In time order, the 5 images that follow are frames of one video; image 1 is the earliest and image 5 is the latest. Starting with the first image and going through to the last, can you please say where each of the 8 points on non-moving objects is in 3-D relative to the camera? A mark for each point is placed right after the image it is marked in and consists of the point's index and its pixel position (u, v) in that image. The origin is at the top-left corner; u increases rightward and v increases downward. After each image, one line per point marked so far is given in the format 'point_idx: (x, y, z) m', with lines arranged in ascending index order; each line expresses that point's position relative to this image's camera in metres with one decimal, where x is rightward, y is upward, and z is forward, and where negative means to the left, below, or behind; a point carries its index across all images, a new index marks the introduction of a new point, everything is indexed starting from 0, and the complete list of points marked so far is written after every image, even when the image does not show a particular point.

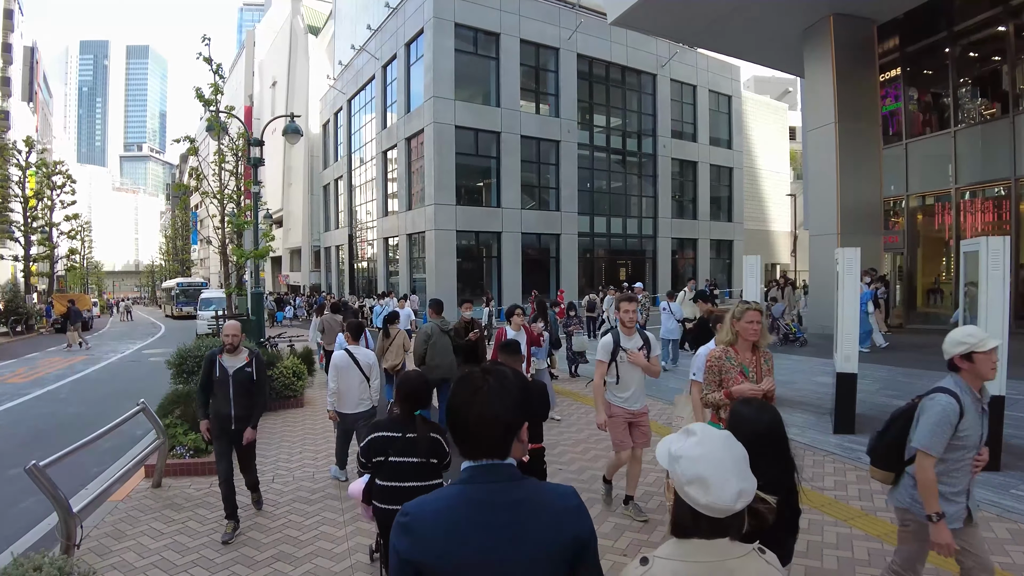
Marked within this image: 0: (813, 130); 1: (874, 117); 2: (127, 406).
0: (+7.4, +3.9, +13.6) m
1: (+8.7, +4.1, +13.2) m
2: (-5.8, -1.8, +8.3) m
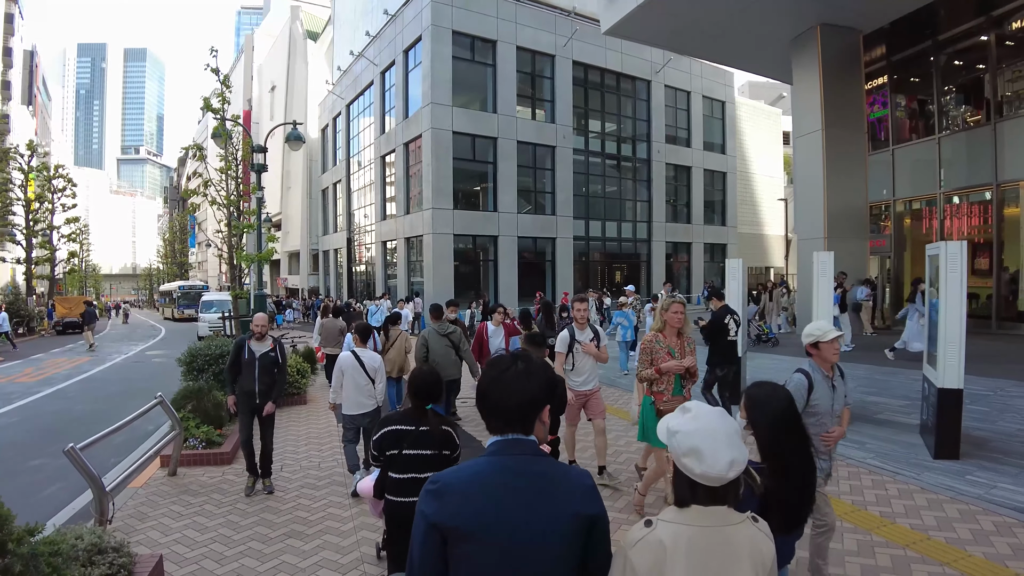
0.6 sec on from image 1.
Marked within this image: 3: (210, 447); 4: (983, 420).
0: (+7.3, +3.9, +13.9) m
1: (+8.6, +4.1, +13.6) m
2: (-5.9, -1.8, +8.6) m
3: (-2.9, -1.5, +5.3) m
4: (+5.0, -1.4, +5.8) m
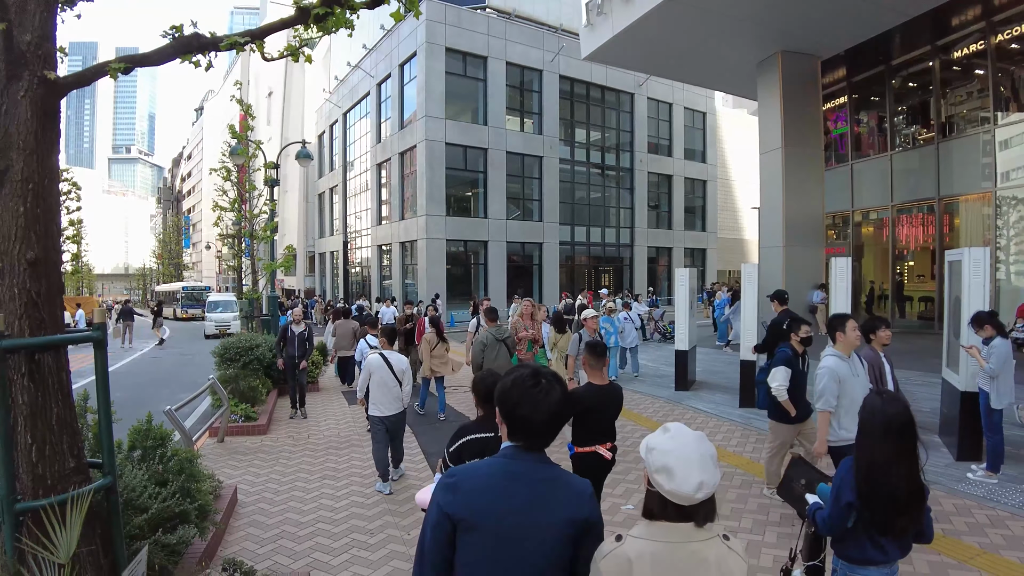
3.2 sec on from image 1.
0: (+6.9, +3.8, +15.3) m
1: (+8.2, +4.0, +14.9) m
2: (-6.1, -1.9, +9.7) m
3: (-3.1, -1.6, +6.5) m
4: (+4.8, -1.5, +7.1) m
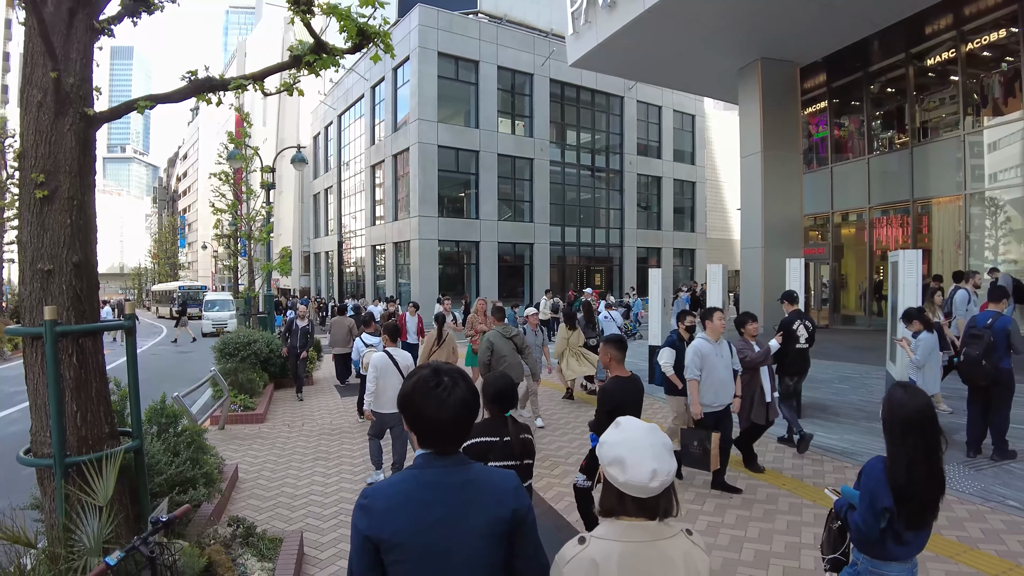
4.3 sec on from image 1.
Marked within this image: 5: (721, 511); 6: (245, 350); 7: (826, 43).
0: (+6.6, +3.8, +15.8) m
1: (+7.9, +4.0, +15.4) m
2: (-6.4, -1.8, +10.2) m
3: (-3.3, -1.5, +6.9) m
4: (+4.5, -1.5, +7.6) m
5: (+1.7, -1.8, +4.5) m
6: (-3.9, -0.9, +8.0) m
7: (+8.3, +6.4, +14.5) m
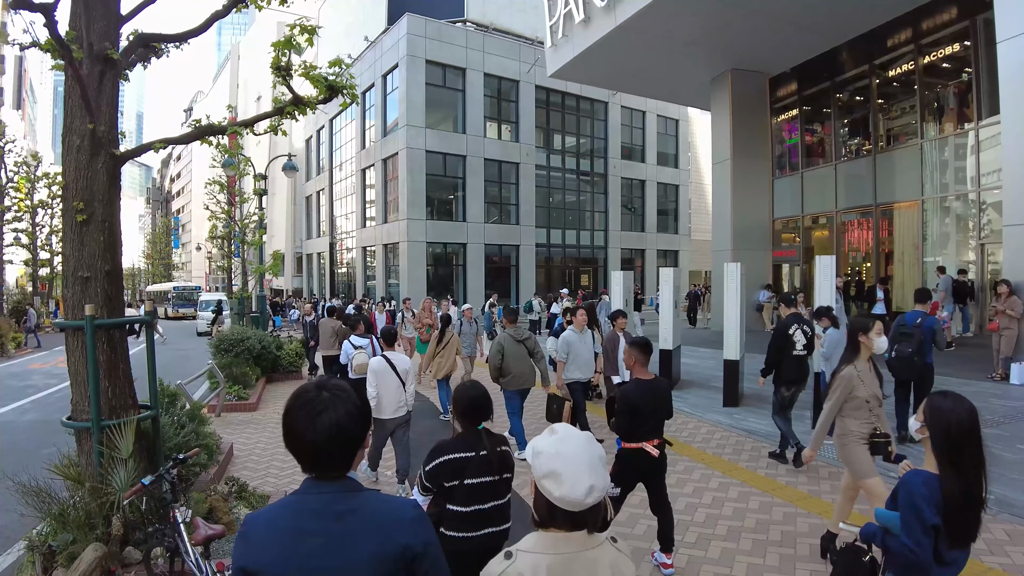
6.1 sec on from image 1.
0: (+6.1, +3.8, +16.6) m
1: (+7.4, +4.0, +16.2) m
2: (-6.9, -1.9, +10.9) m
3: (-3.8, -1.6, +7.6) m
4: (+4.1, -1.5, +8.4) m
5: (+1.3, -1.8, +5.3) m
6: (-4.3, -0.9, +8.7) m
7: (+7.8, +6.4, +15.3) m
